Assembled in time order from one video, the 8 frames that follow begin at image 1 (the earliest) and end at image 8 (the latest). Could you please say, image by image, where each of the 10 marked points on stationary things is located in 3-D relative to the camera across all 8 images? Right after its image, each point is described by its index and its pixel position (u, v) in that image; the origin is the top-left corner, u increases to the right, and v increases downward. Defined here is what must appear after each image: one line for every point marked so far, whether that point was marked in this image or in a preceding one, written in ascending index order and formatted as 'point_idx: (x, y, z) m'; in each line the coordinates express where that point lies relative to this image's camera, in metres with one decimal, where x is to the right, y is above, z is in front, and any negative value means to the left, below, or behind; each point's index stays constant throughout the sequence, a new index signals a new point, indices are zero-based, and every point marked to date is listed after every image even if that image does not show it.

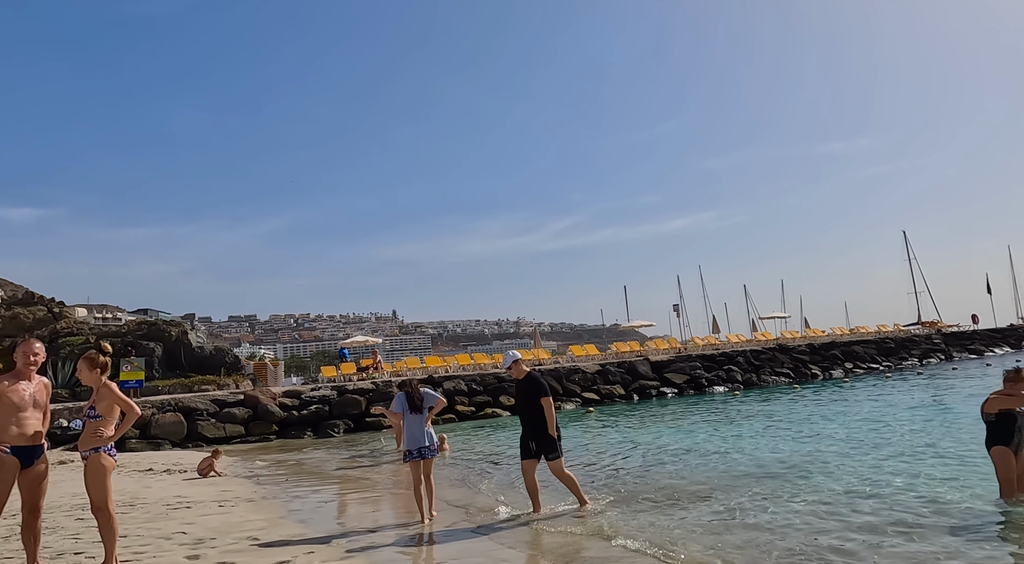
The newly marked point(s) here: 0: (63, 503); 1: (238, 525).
0: (-4.9, -2.6, +8.4) m
1: (-2.2, -2.0, +6.3) m
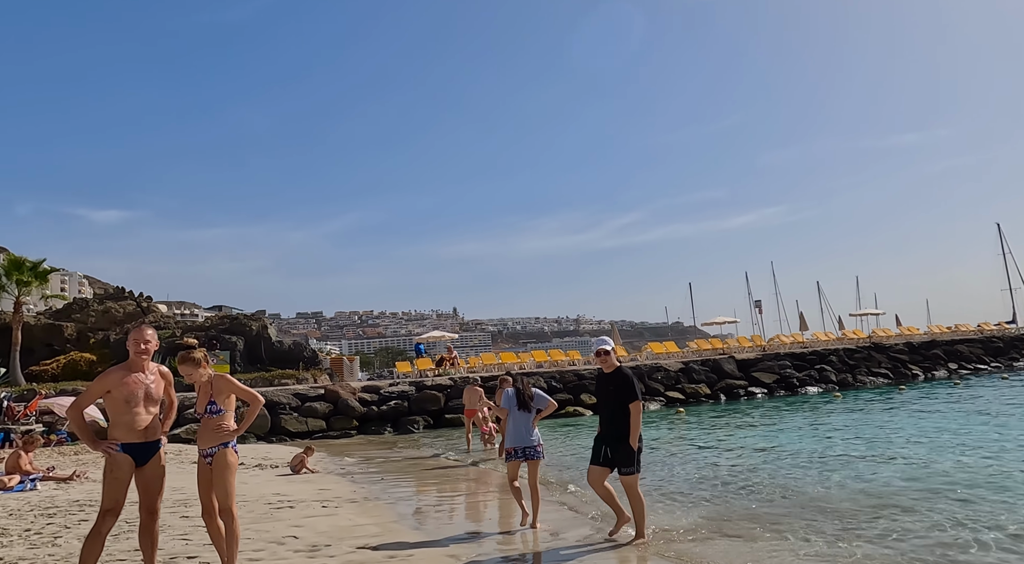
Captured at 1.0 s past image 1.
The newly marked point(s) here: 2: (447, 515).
0: (-3.8, -2.5, +8.4) m
1: (-1.2, -2.0, +6.0) m
2: (-0.6, -2.1, +7.0) m
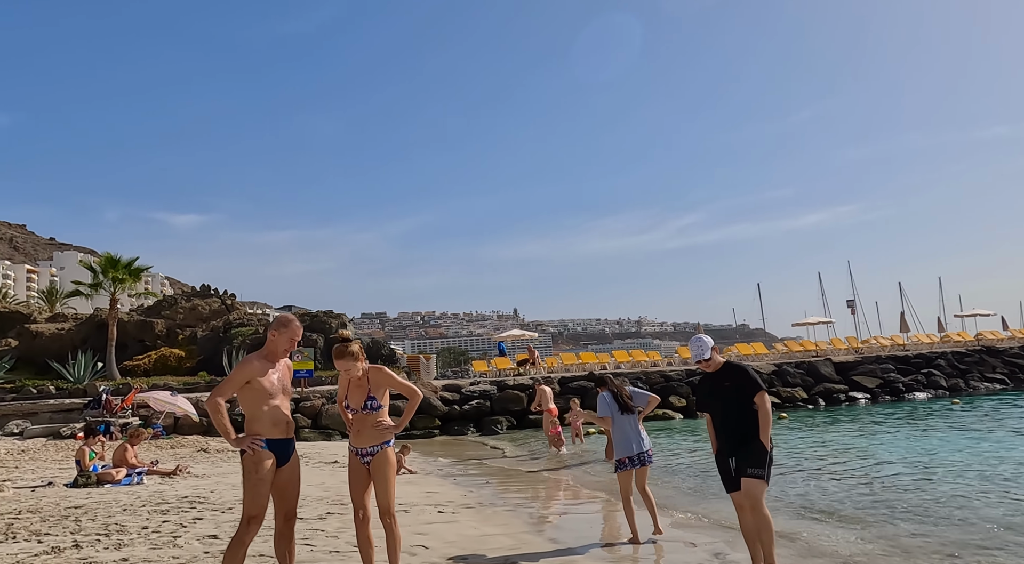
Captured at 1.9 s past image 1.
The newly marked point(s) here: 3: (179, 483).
0: (-2.5, -2.4, +8.2) m
1: (-0.2, -1.9, +5.6) m
2: (+0.5, -2.1, +6.5) m
3: (-4.6, -2.8, +10.7) m
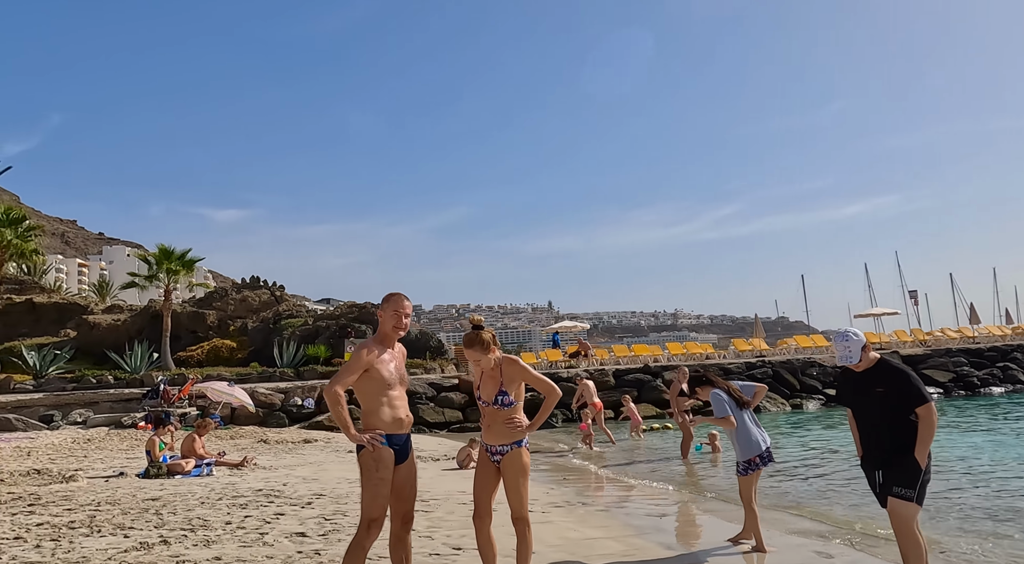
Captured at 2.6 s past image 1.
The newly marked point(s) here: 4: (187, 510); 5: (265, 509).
0: (-1.6, -2.3, +8.0) m
1: (+0.6, -1.8, +5.3) m
2: (+1.3, -2.0, +6.1) m
3: (-3.6, -2.7, +10.5) m
4: (-3.3, -2.3, +7.7) m
5: (-2.5, -2.3, +7.6) m
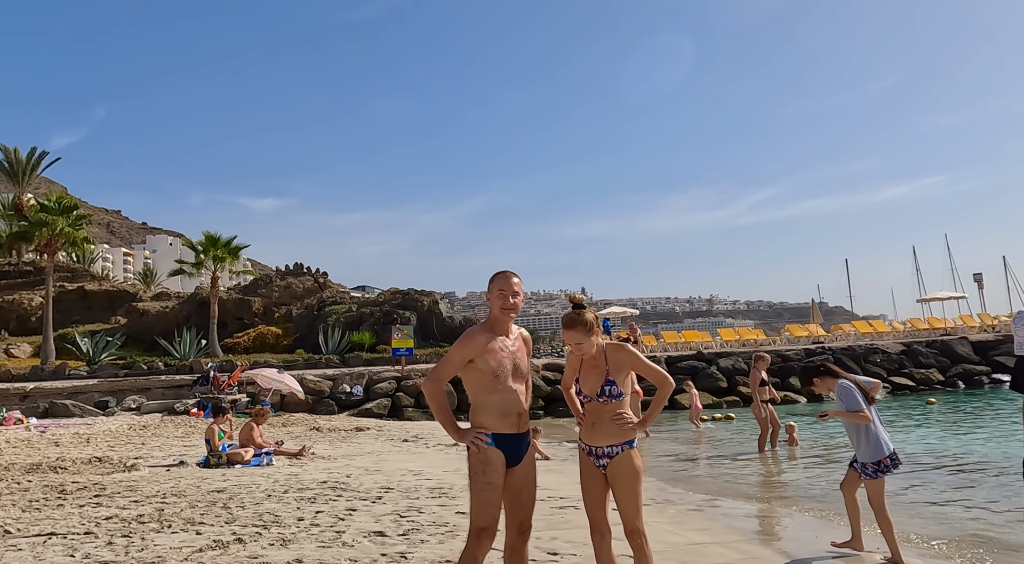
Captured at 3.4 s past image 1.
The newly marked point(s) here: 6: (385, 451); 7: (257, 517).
0: (-0.9, -2.2, +7.6) m
1: (+1.2, -1.7, +4.9) m
2: (+2.0, -1.8, +5.7) m
3: (-2.7, -2.5, +10.3) m
4: (-2.5, -2.2, +7.4) m
5: (-1.7, -2.1, +7.3) m
6: (-2.1, -2.7, +12.4) m
7: (-2.2, -2.1, +6.7) m
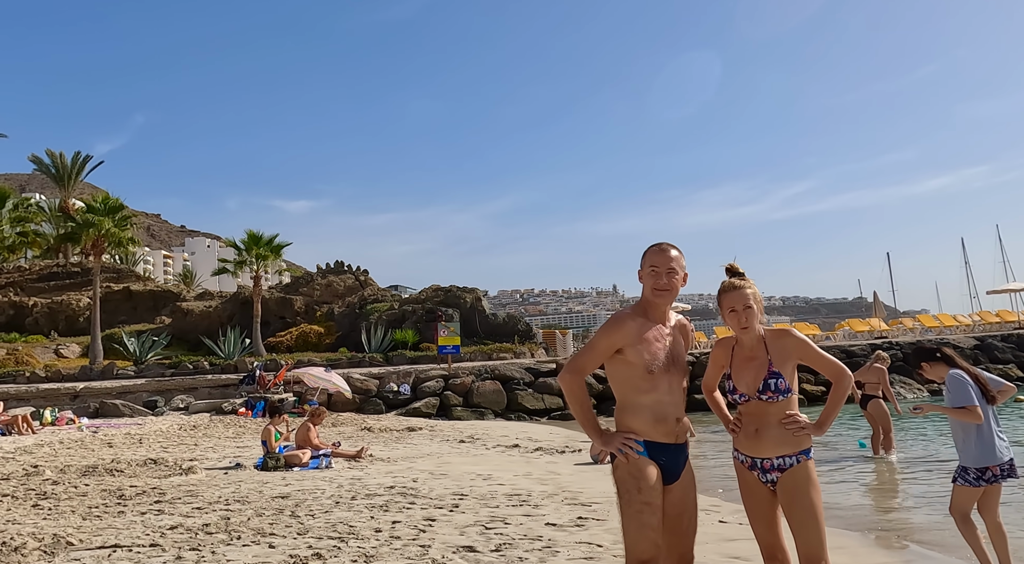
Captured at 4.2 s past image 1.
0: (-0.1, -2.1, +7.1) m
1: (+1.9, -1.6, +4.2) m
2: (+2.7, -1.7, +5.0) m
3: (-1.8, -2.4, +9.8) m
4: (-1.7, -2.1, +6.9) m
5: (-0.9, -2.0, +6.8) m
6: (-1.1, -2.7, +11.9) m
7: (-1.5, -2.0, +6.2) m
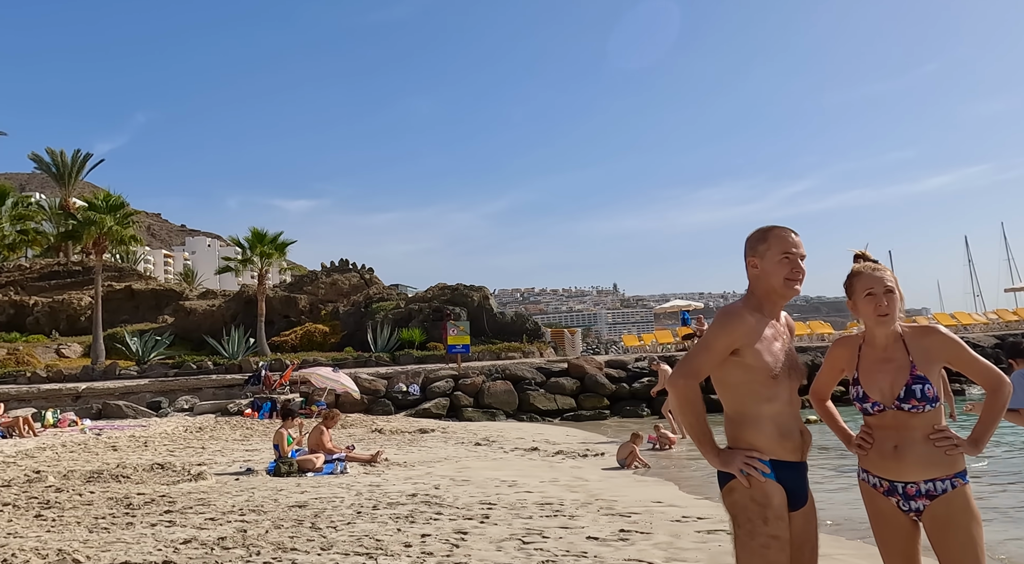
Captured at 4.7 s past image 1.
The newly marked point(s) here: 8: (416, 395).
0: (+0.2, -2.1, +6.7) m
1: (+2.2, -1.6, +3.8) m
2: (+3.0, -1.7, +4.6) m
3: (-1.5, -2.4, +9.4) m
4: (-1.4, -2.1, +6.5) m
5: (-0.6, -2.0, +6.4) m
6: (-0.8, -2.6, +11.5) m
7: (-1.2, -2.0, +5.8) m
8: (-2.5, -3.0, +20.0) m
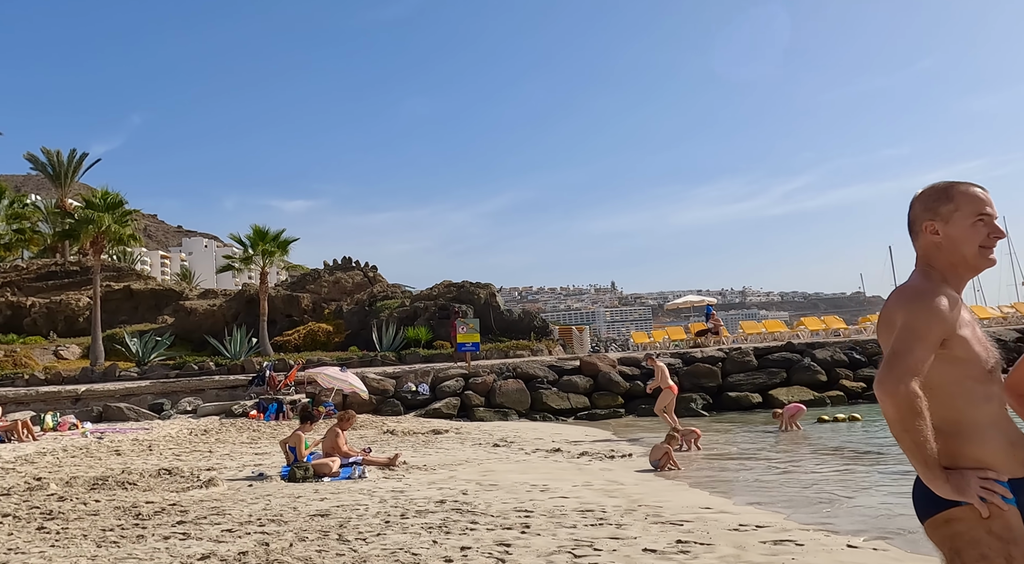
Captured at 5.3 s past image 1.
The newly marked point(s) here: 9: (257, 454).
0: (+0.6, -2.0, +6.2) m
1: (+2.5, -1.5, +3.3) m
2: (+3.4, -1.6, +4.1) m
3: (-1.2, -2.3, +8.9) m
4: (-1.1, -2.0, +6.0) m
5: (-0.3, -1.9, +5.8) m
6: (-0.4, -2.5, +11.0) m
7: (-0.8, -1.9, +5.3) m
8: (-2.2, -2.9, +19.5) m
9: (-4.0, -2.7, +11.9) m
